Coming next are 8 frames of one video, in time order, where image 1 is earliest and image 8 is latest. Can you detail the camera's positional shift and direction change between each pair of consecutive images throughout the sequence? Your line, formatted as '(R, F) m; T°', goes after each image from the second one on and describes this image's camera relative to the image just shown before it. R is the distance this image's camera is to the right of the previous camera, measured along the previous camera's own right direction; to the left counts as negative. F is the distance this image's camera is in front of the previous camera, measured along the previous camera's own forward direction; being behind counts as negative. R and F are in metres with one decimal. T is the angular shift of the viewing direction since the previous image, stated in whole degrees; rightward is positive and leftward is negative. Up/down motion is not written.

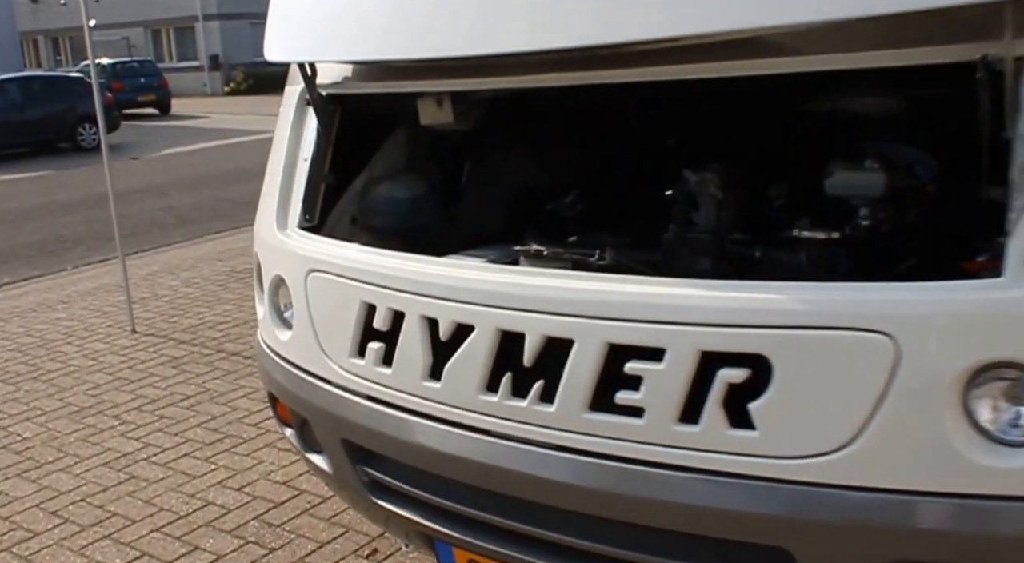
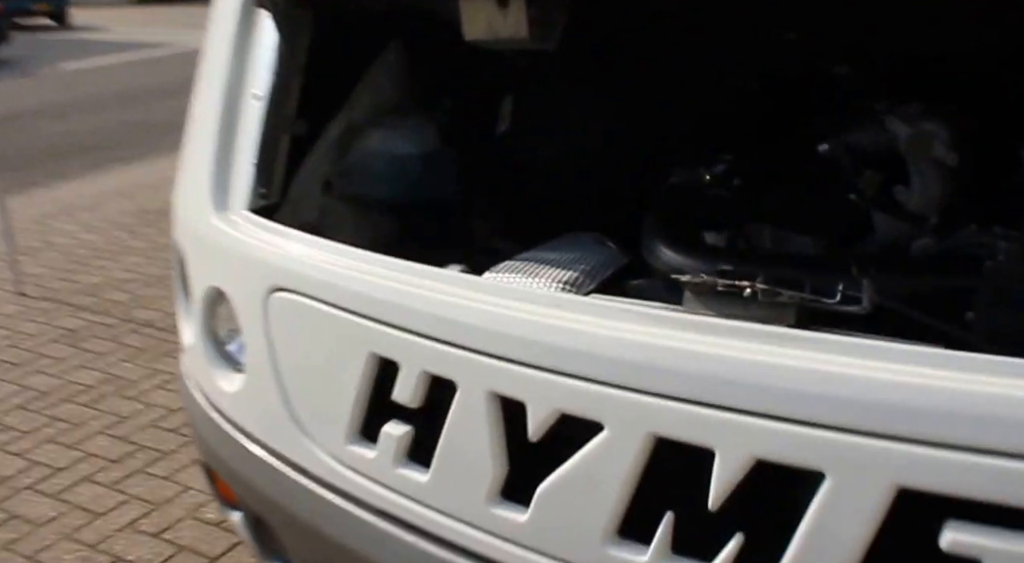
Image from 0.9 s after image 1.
(-0.2, +0.9) m; +4°
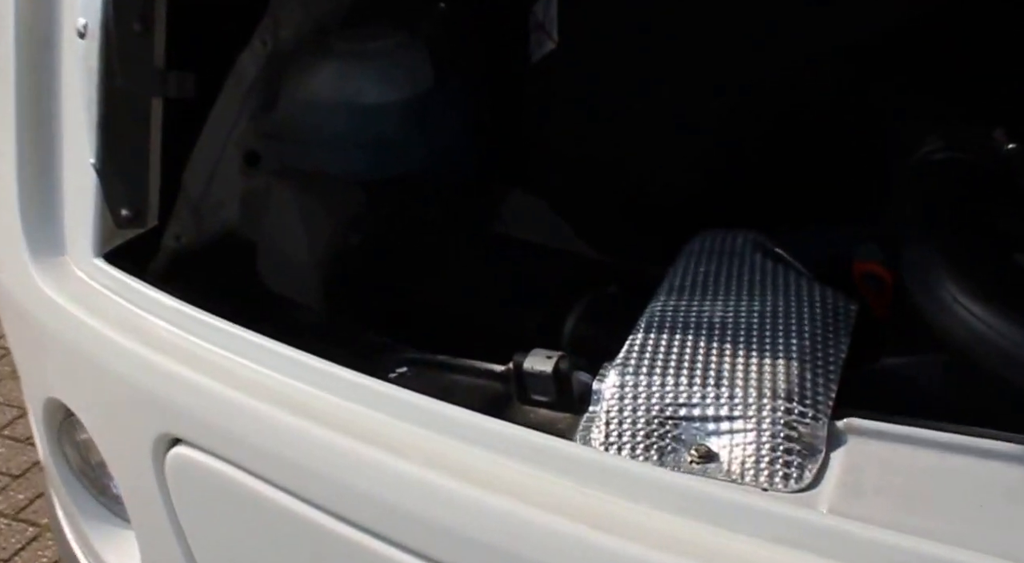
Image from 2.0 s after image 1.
(-0.1, +0.7) m; +3°
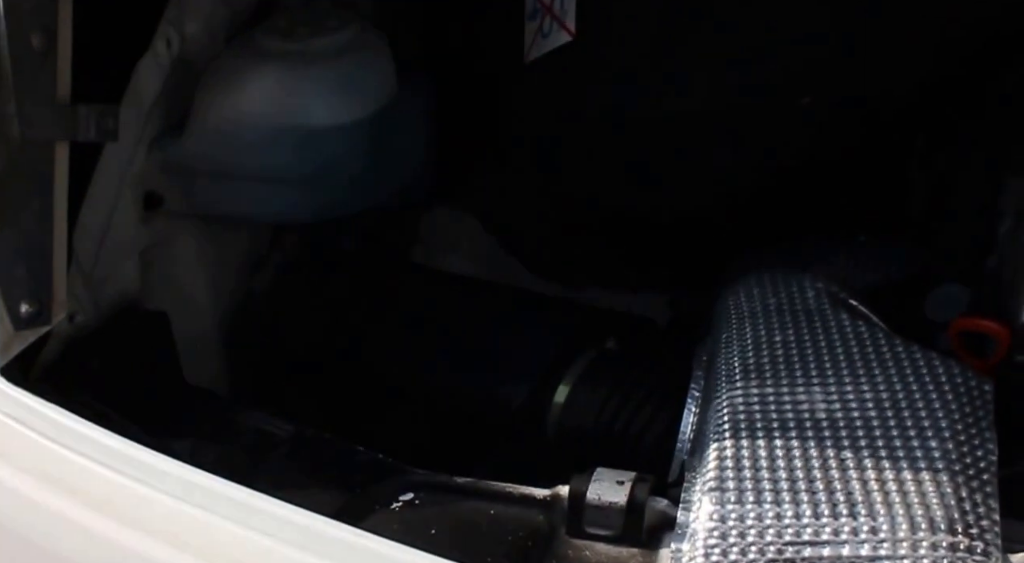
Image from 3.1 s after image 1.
(-0.1, +0.2) m; +6°
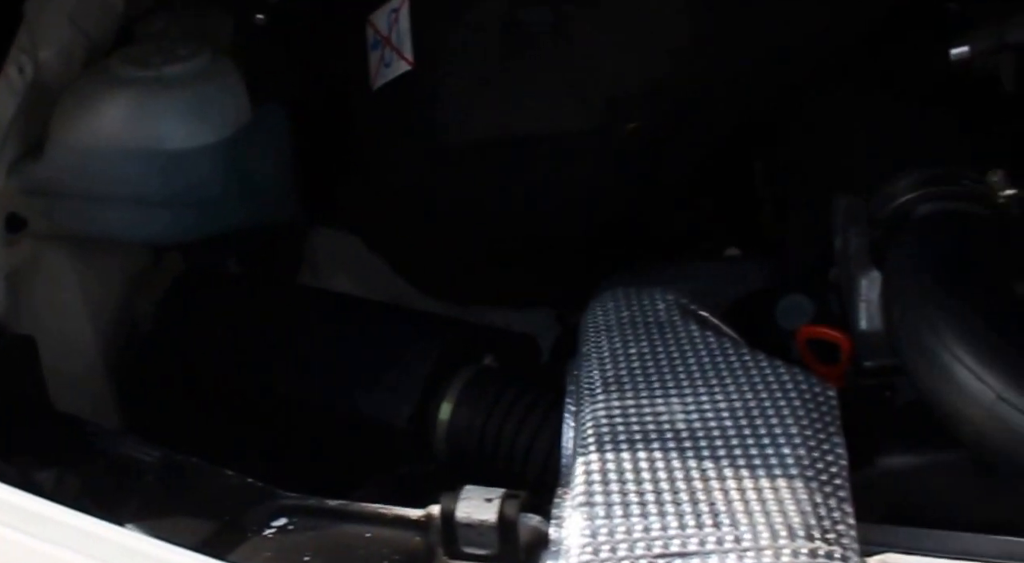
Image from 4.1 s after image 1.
(0.0, 0.0) m; +6°
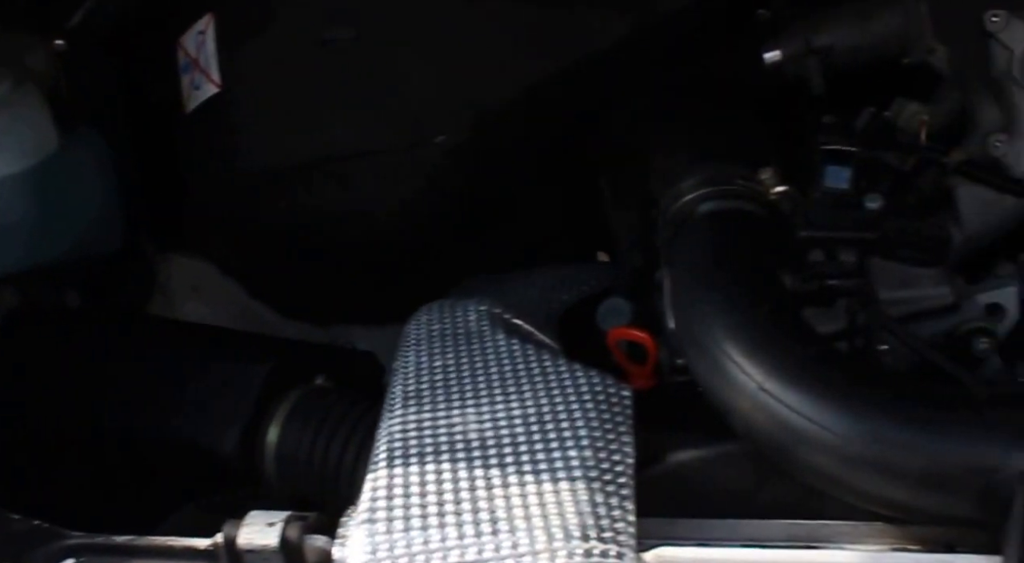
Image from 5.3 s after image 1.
(+0.1, 0.0) m; +5°
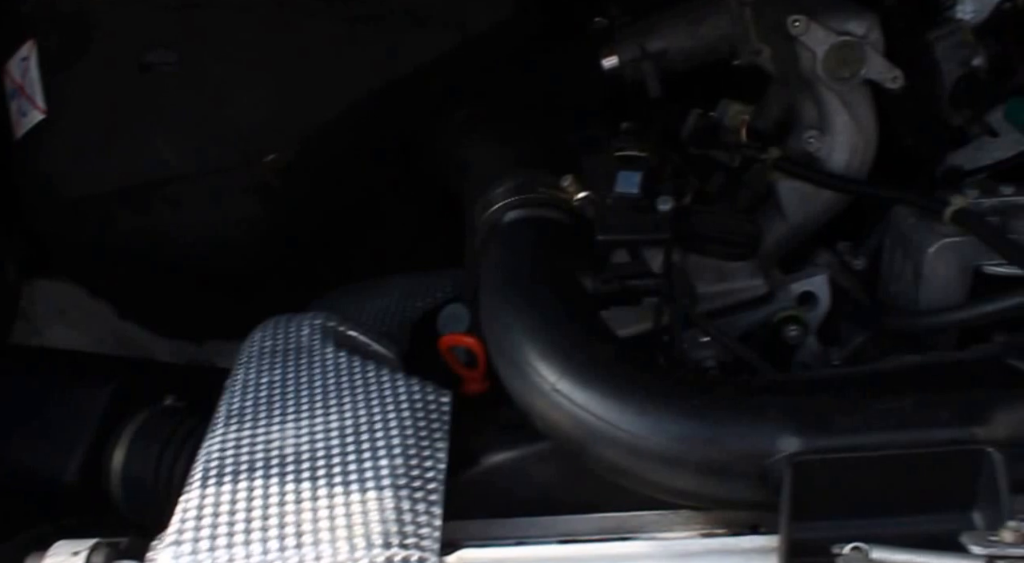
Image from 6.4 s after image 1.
(+0.1, 0.0) m; +5°
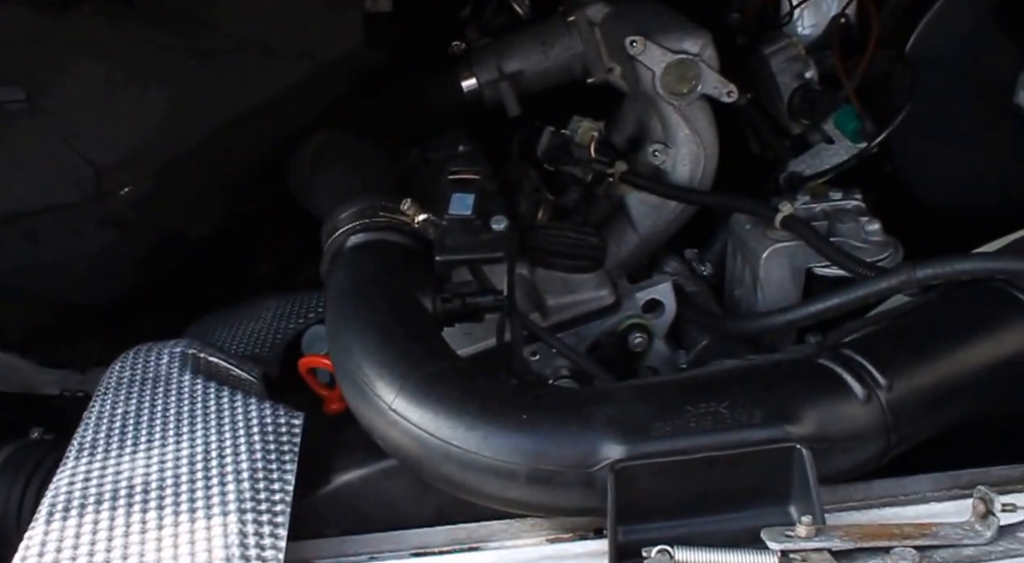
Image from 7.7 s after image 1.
(0.0, 0.0) m; +5°
